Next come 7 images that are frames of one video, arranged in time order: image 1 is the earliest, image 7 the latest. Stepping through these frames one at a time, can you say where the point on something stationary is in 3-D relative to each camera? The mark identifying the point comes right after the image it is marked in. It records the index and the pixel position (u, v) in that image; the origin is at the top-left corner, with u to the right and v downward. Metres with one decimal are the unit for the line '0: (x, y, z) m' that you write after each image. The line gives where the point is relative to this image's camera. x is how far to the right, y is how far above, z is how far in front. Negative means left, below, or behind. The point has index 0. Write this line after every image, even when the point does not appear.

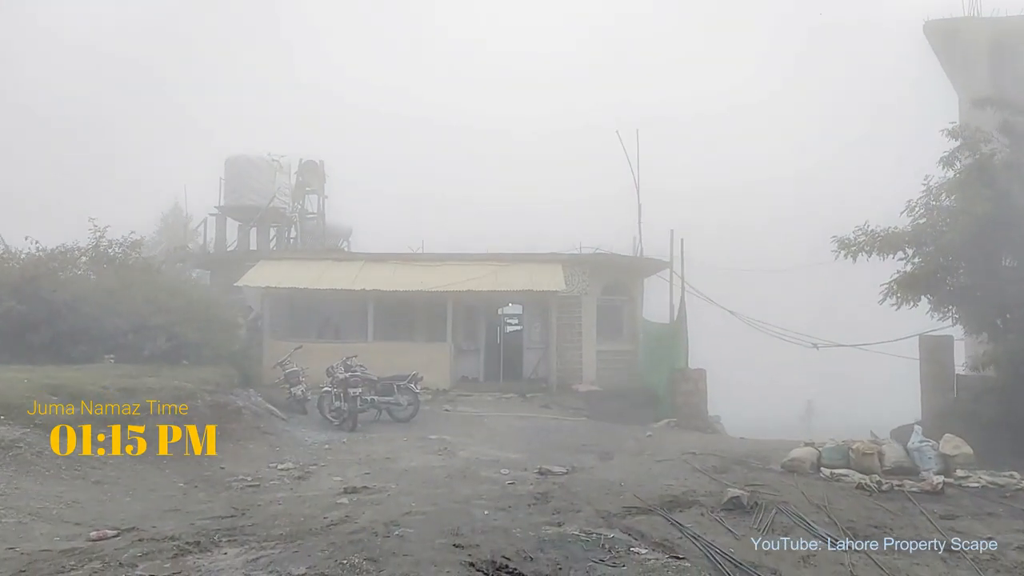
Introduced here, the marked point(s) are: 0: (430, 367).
0: (-1.9, -1.8, +17.7) m
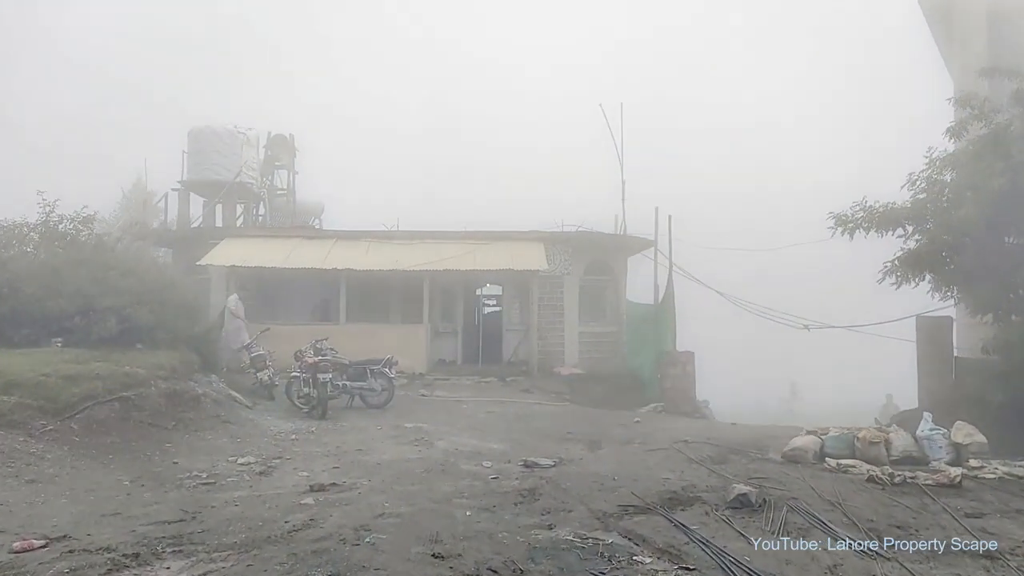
0: (-2.4, -1.4, +16.9) m
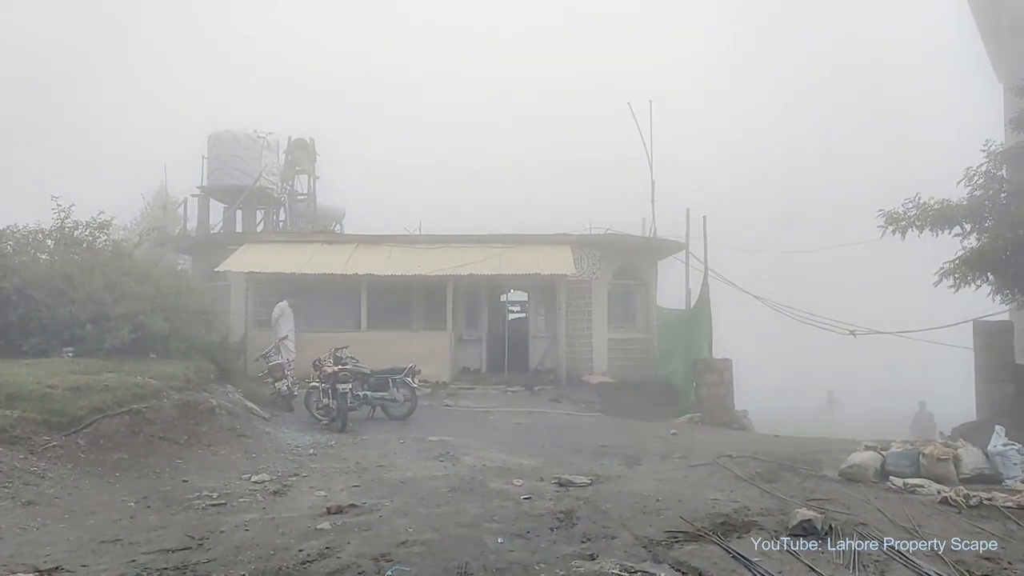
0: (-1.8, -1.5, +16.3) m
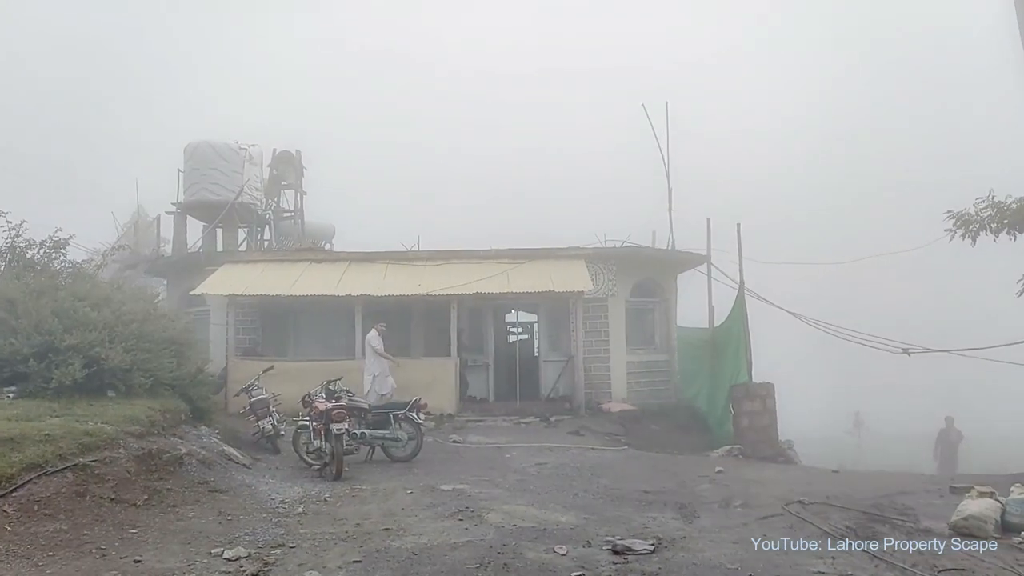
0: (-1.6, -1.9, +14.6) m
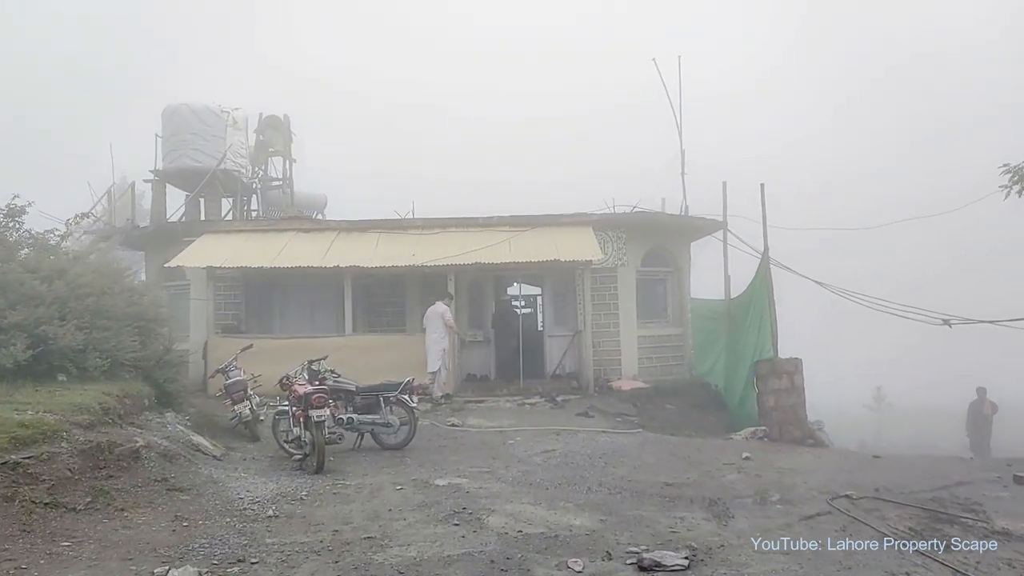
0: (-1.5, -1.4, +13.6) m
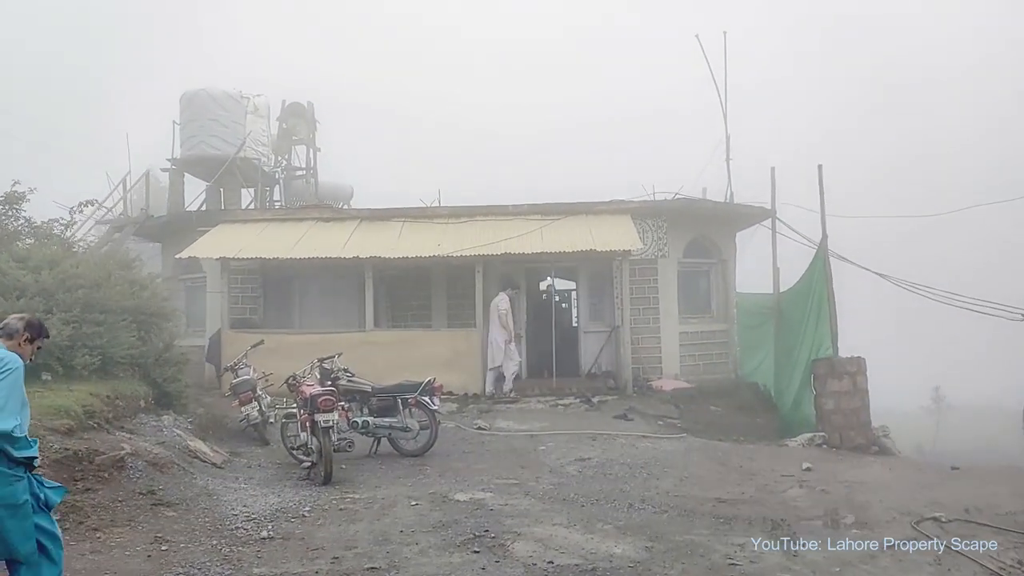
0: (-1.0, -1.2, +12.7) m
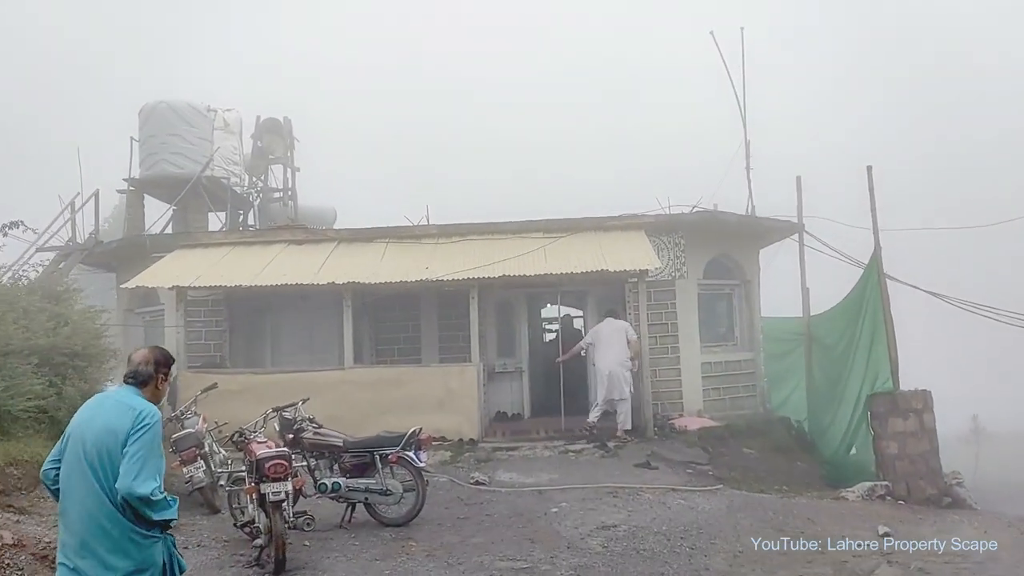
0: (-1.0, -1.6, +11.0) m
